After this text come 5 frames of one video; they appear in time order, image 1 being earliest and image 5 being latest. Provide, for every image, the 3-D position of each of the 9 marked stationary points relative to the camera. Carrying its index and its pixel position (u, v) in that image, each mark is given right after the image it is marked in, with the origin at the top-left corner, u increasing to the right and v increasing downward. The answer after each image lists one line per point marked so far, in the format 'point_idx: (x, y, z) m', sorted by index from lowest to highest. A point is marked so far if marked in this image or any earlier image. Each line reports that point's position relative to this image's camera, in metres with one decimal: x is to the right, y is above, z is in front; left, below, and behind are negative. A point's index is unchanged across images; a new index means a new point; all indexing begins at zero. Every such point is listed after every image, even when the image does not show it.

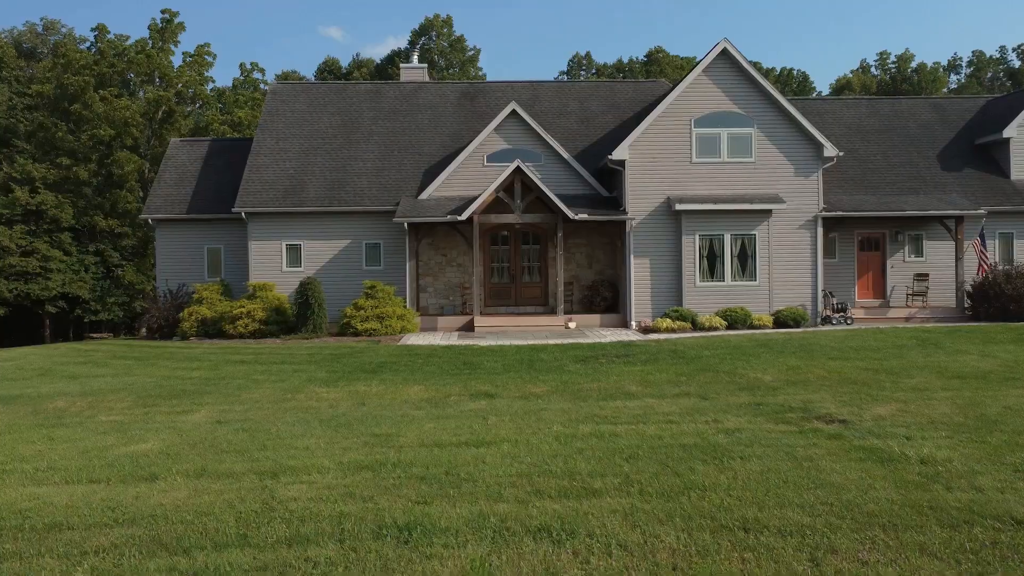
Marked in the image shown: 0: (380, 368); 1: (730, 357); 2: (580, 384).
0: (-2.2, -1.3, +13.9) m
1: (+3.7, -1.2, +14.2) m
2: (+1.0, -1.4, +12.1) m
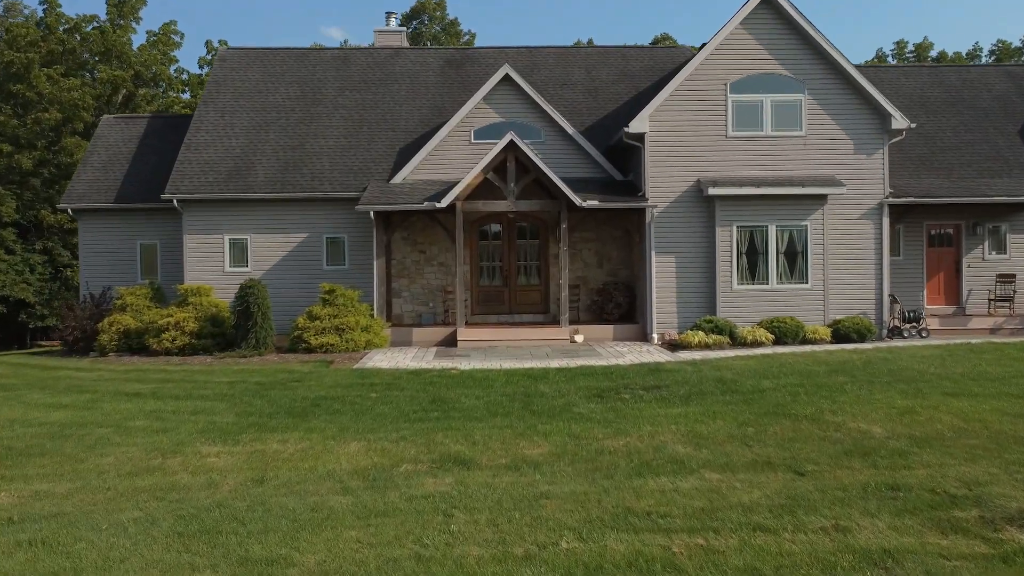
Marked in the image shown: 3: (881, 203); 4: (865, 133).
0: (-2.3, -1.4, +9.9) m
1: (+3.5, -1.3, +10.2) m
2: (+0.8, -1.5, +8.1) m
3: (+7.3, +1.7, +16.6) m
4: (+7.0, +3.1, +16.7) m
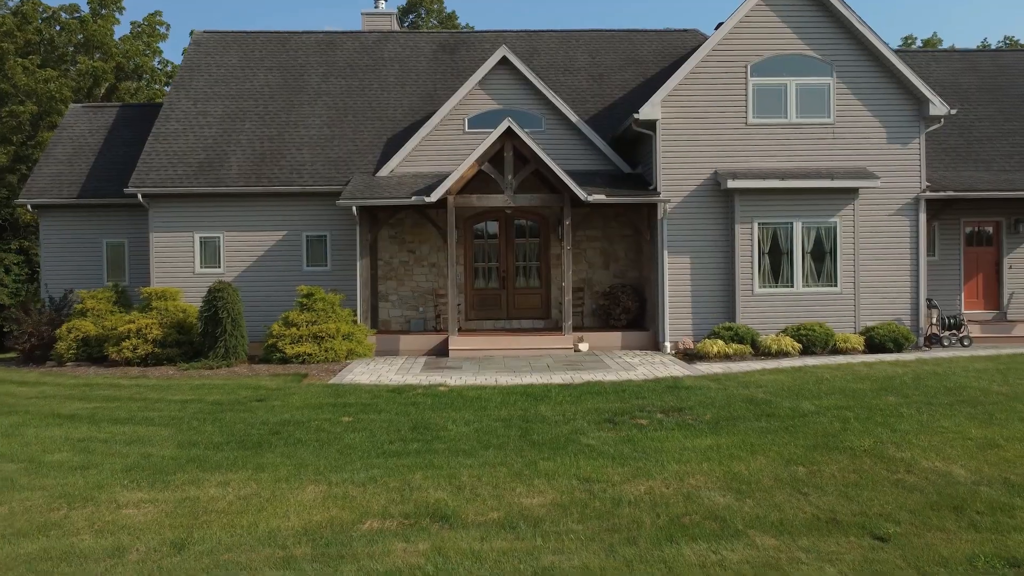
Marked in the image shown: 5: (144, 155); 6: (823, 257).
0: (-2.4, -1.5, +8.3) m
1: (+3.5, -1.3, +8.6) m
2: (+0.8, -1.5, +6.5) m
3: (+7.2, +1.6, +15.1) m
4: (+6.9, +3.0, +15.1) m
5: (-7.3, +2.7, +16.8) m
6: (+5.5, +0.6, +14.9) m
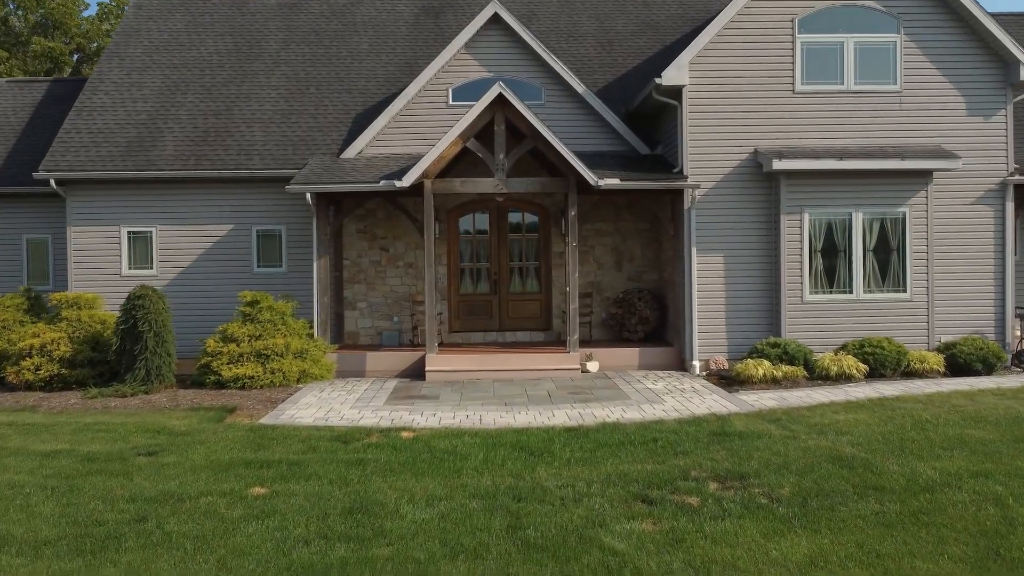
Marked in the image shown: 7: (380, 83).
0: (-2.5, -1.6, +5.4) m
1: (+3.4, -1.4, +5.7) m
2: (+0.7, -1.6, +3.6) m
3: (+7.1, +1.5, +12.2) m
4: (+6.8, +2.9, +12.2) m
5: (-7.5, +2.6, +14.0) m
6: (+5.4, +0.5, +12.1) m
7: (-2.4, +3.7, +15.3) m
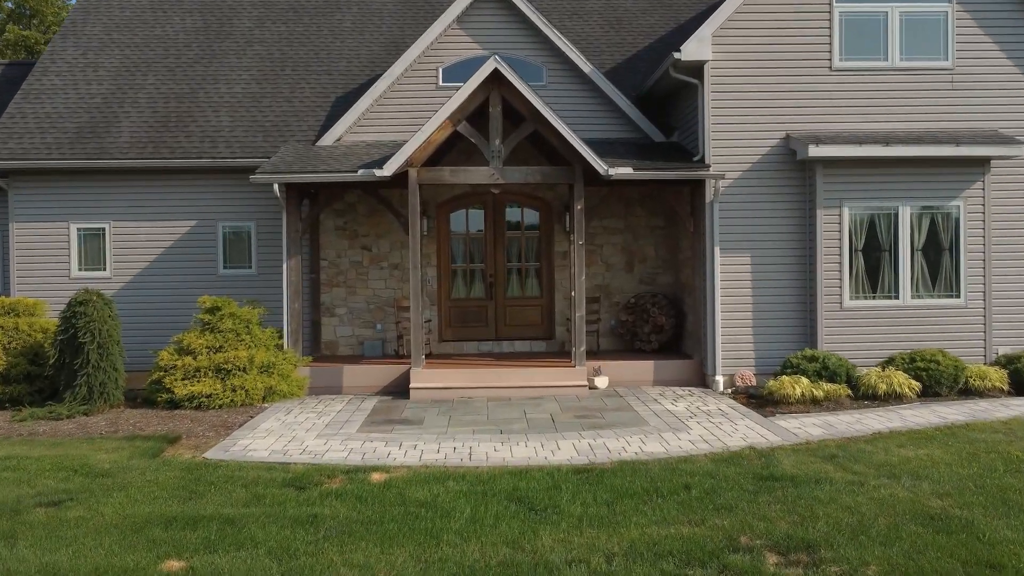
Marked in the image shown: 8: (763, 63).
0: (-2.5, -1.6, +3.9) m
1: (+3.4, -1.5, +4.2) m
2: (+0.7, -1.7, +2.1) m
3: (+7.1, +1.5, +10.7) m
4: (+6.8, +2.9, +10.7) m
5: (-7.5, +2.5, +12.4) m
6: (+5.4, +0.4, +10.6) m
7: (-2.4, +3.7, +13.8) m
8: (+3.2, +2.8, +10.7) m
